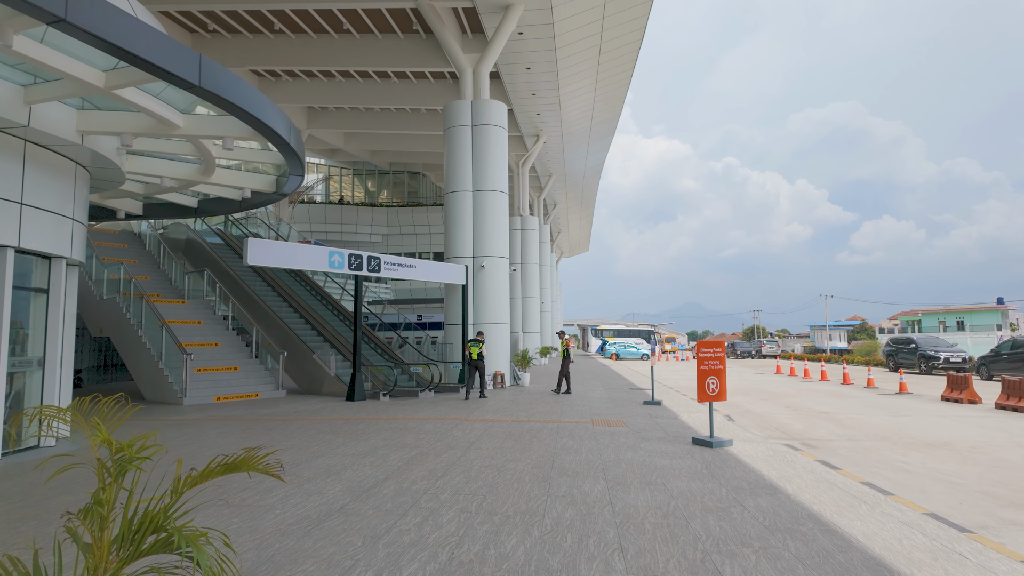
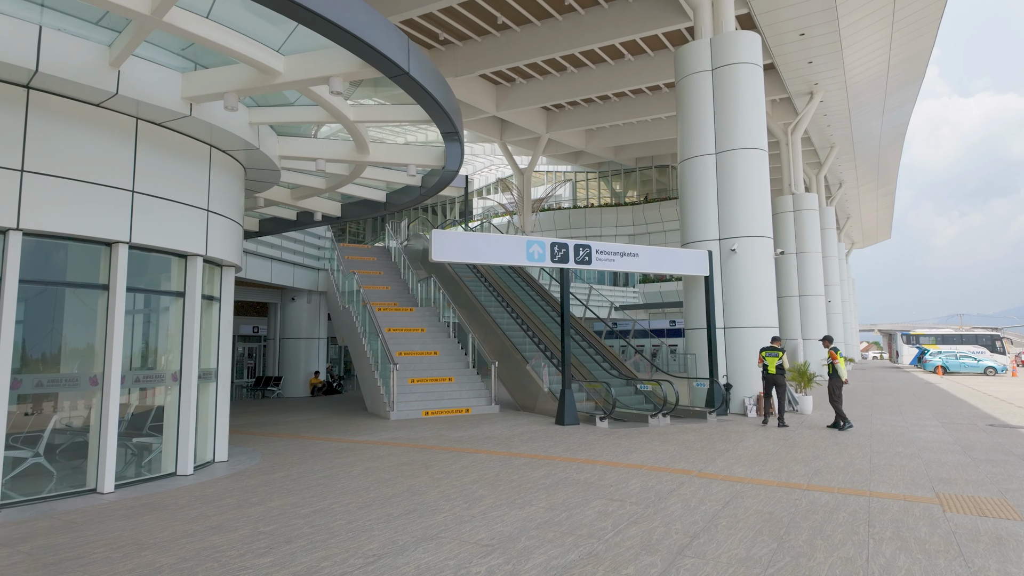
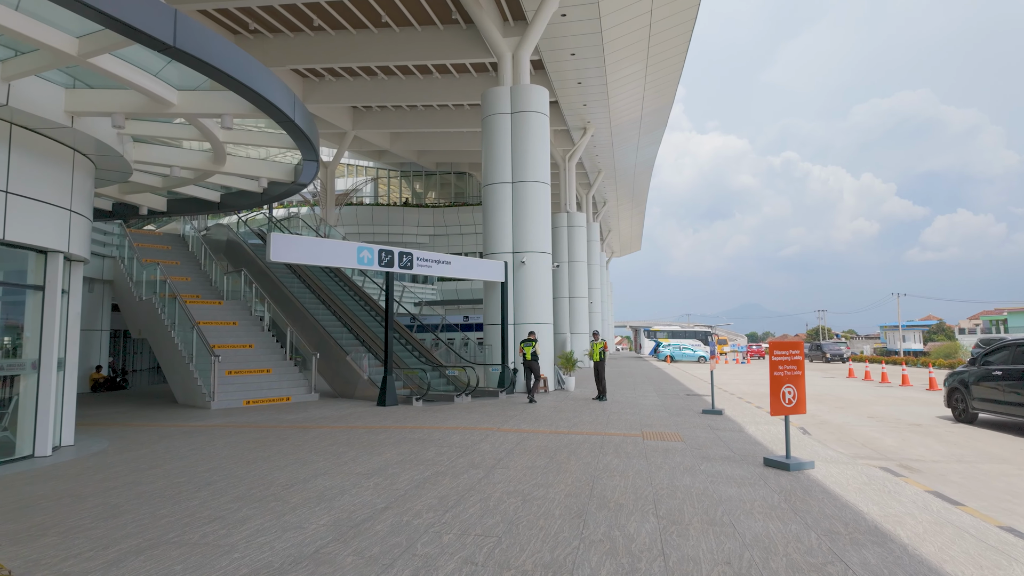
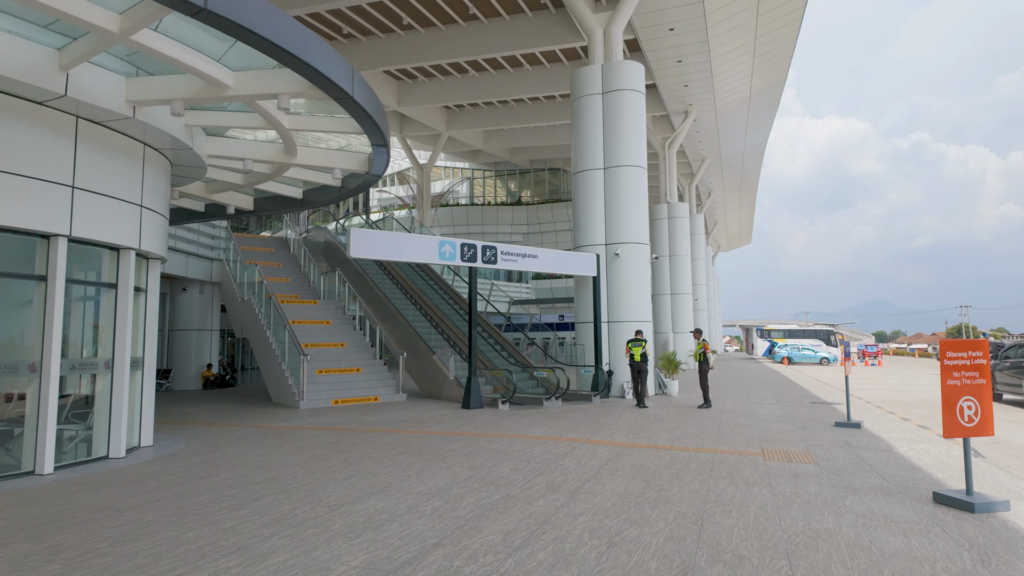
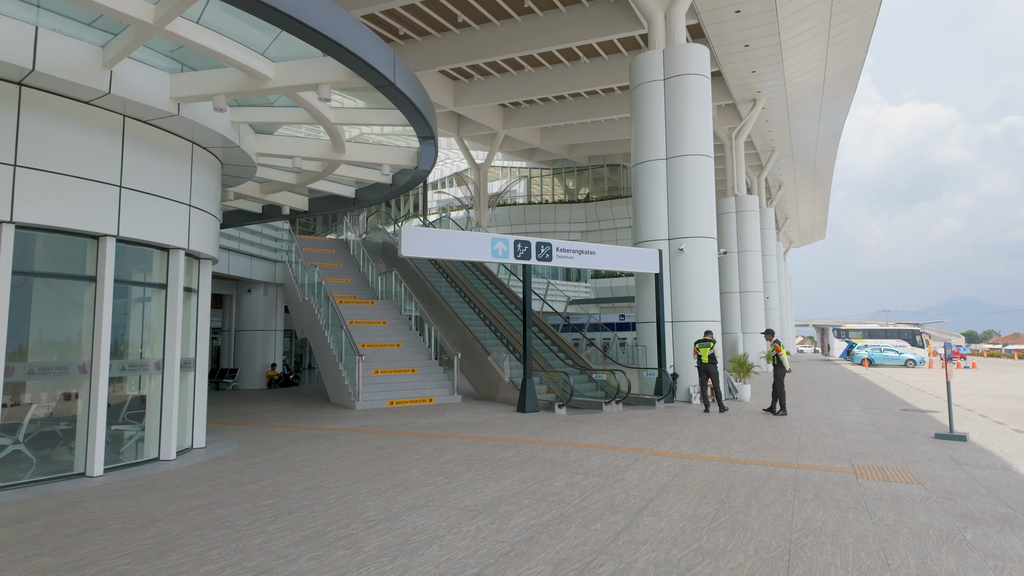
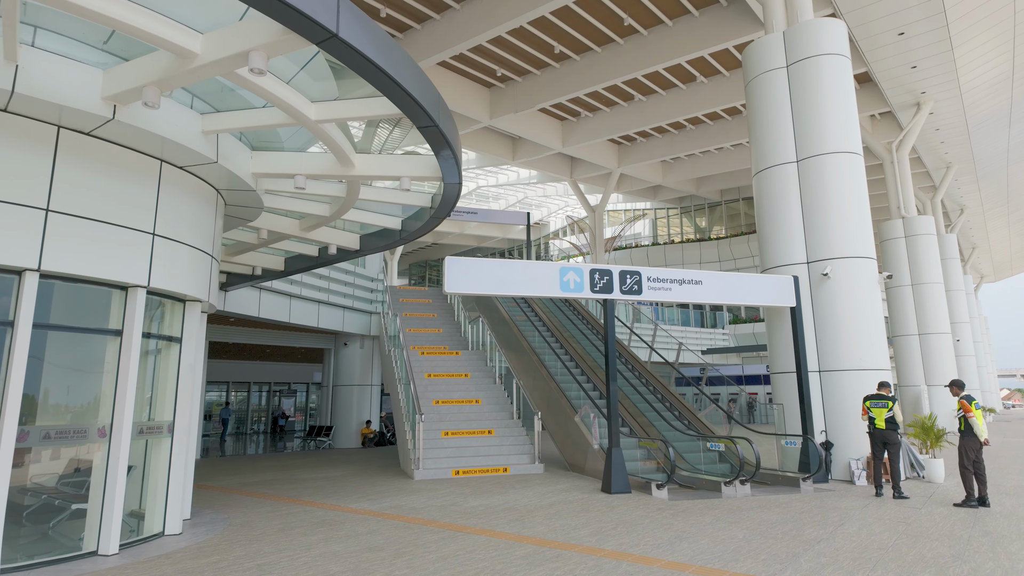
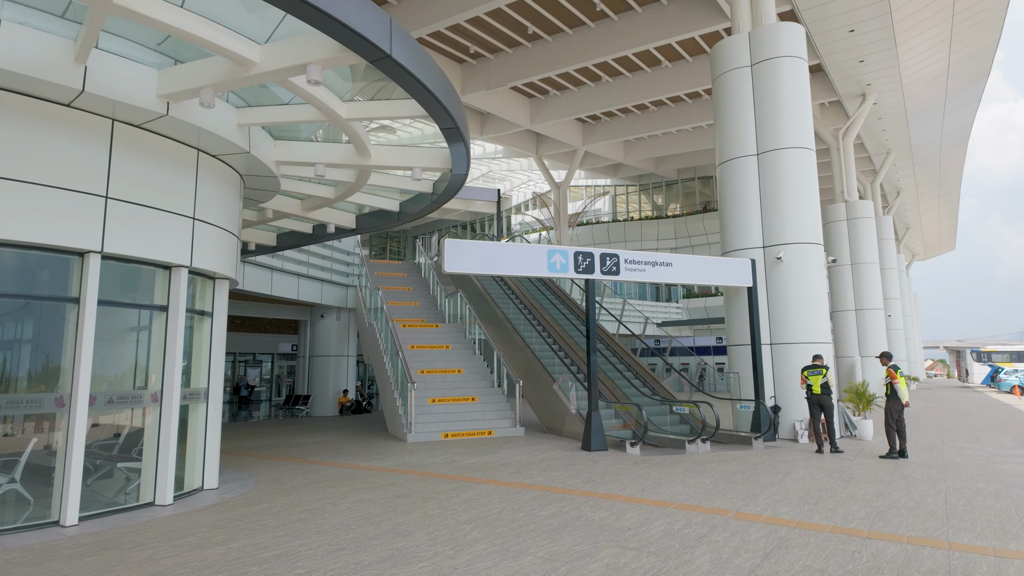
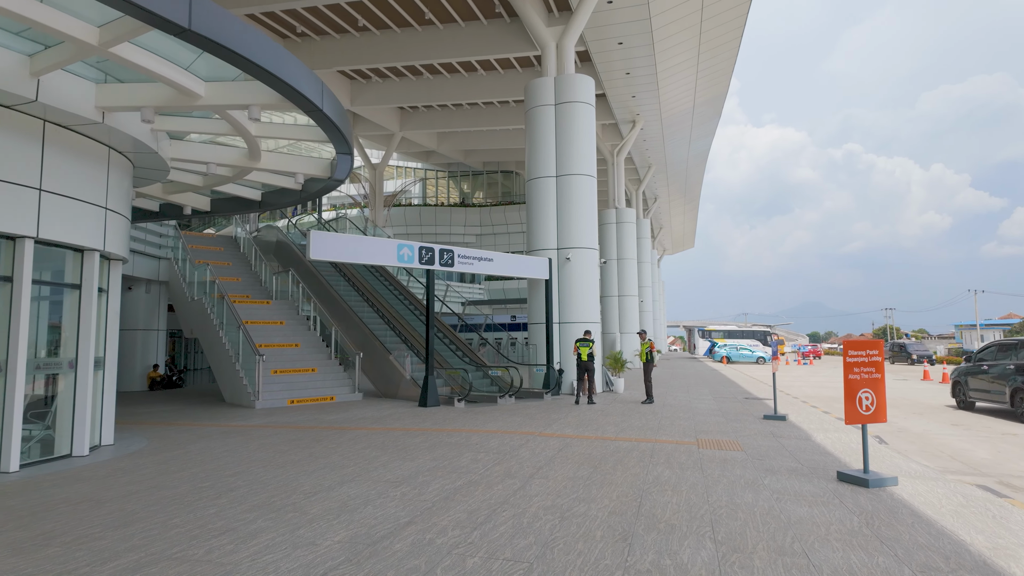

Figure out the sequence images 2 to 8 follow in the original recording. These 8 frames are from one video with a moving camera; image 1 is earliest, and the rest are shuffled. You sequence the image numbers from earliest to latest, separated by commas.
3, 8, 4, 5, 2, 7, 6
